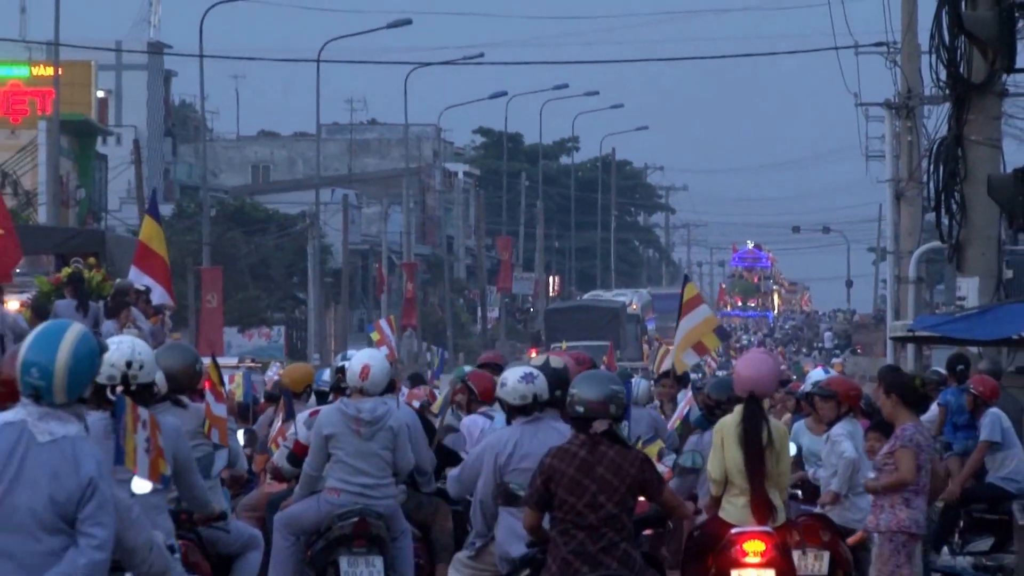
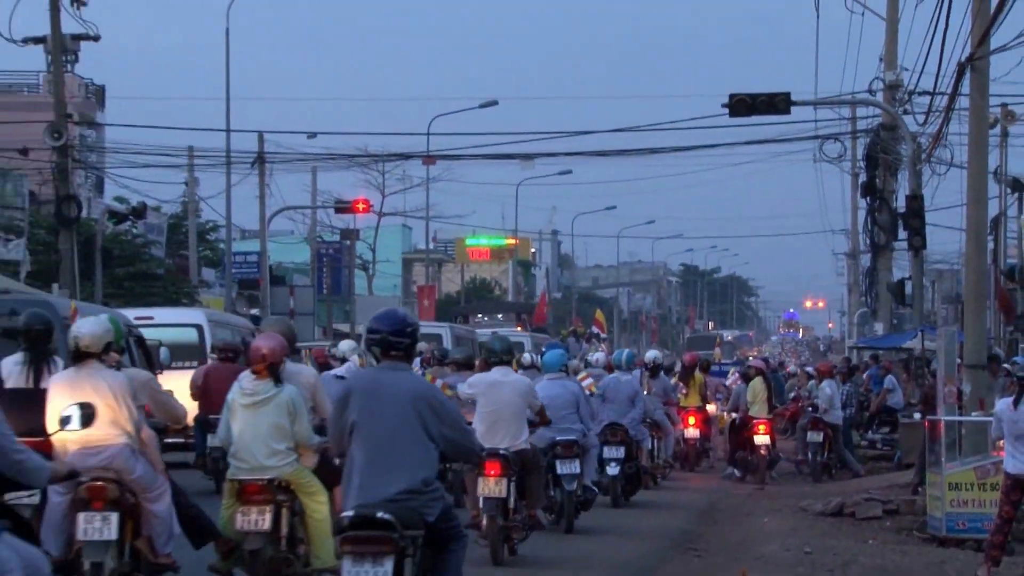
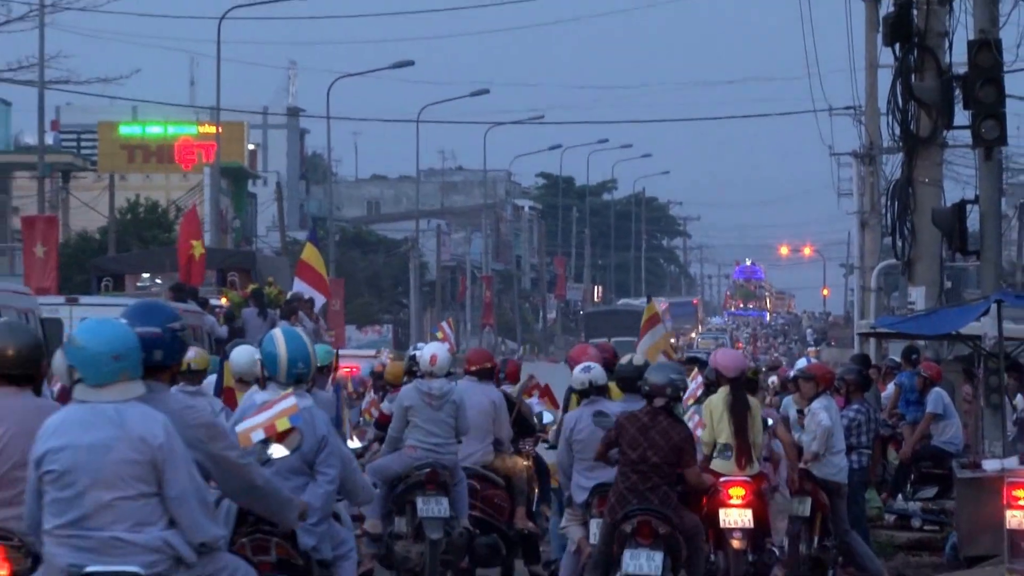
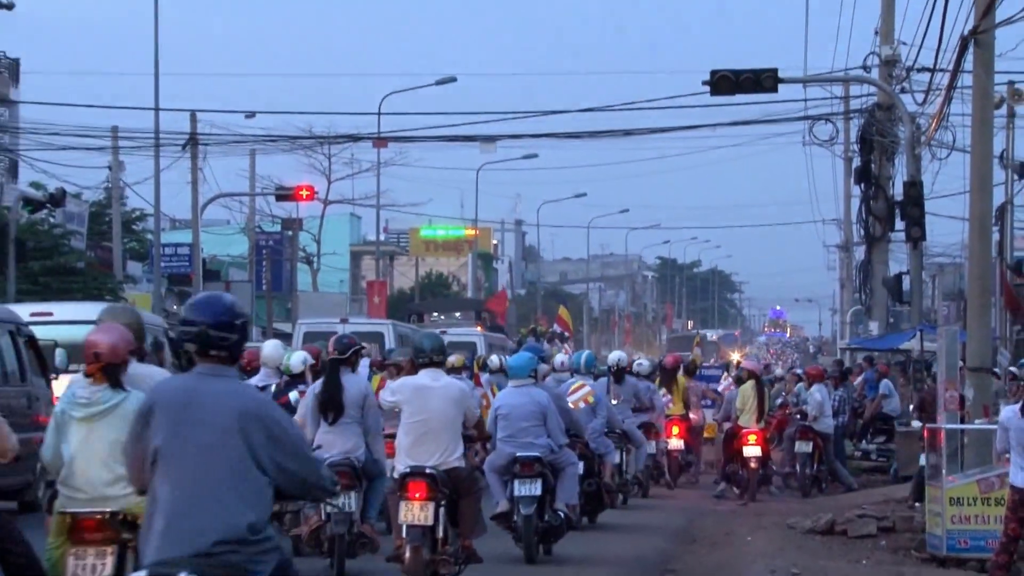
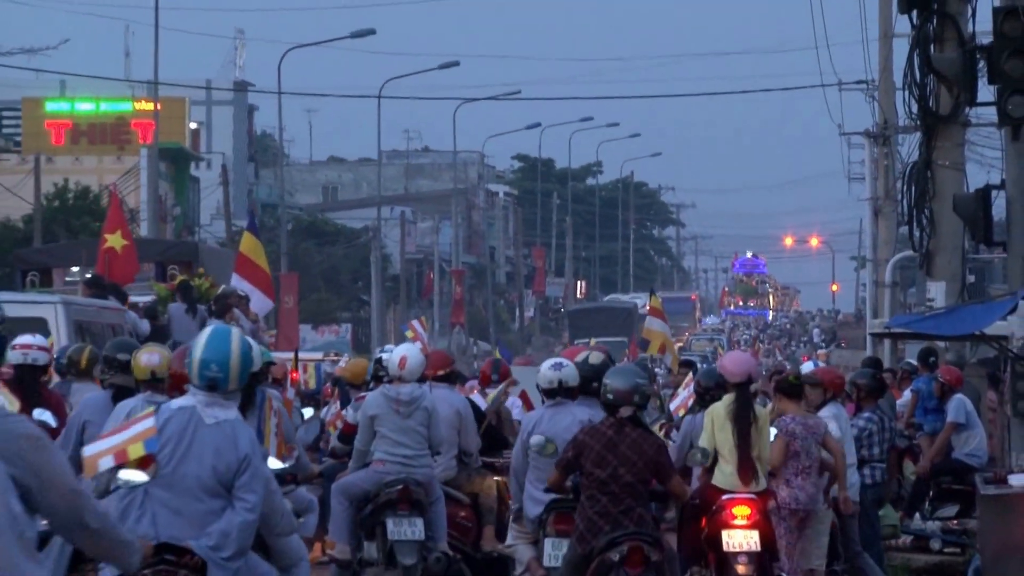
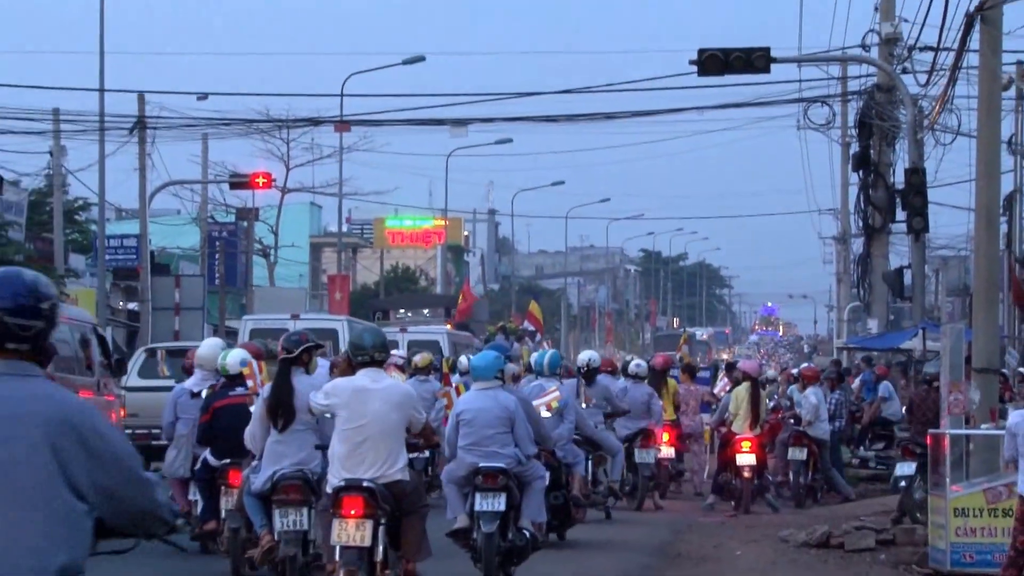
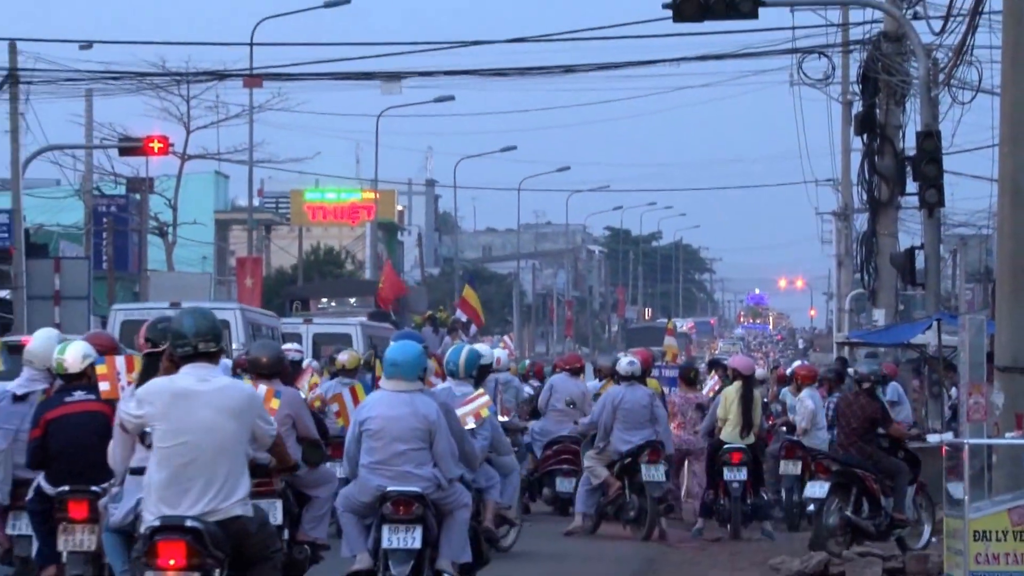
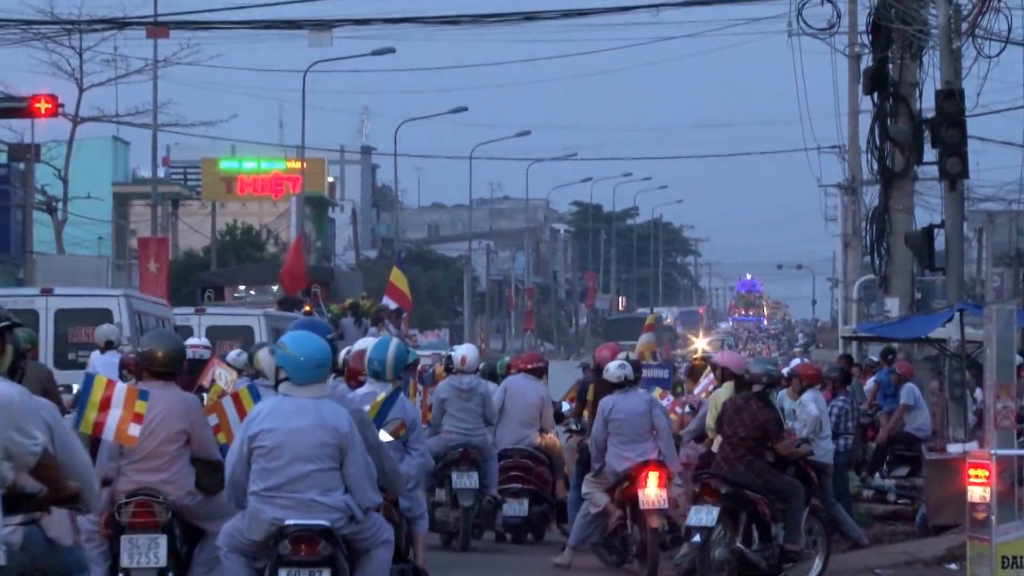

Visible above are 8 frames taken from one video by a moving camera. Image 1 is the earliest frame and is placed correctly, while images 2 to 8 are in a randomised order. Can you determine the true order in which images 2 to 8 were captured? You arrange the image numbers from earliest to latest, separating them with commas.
5, 3, 8, 7, 6, 4, 2
